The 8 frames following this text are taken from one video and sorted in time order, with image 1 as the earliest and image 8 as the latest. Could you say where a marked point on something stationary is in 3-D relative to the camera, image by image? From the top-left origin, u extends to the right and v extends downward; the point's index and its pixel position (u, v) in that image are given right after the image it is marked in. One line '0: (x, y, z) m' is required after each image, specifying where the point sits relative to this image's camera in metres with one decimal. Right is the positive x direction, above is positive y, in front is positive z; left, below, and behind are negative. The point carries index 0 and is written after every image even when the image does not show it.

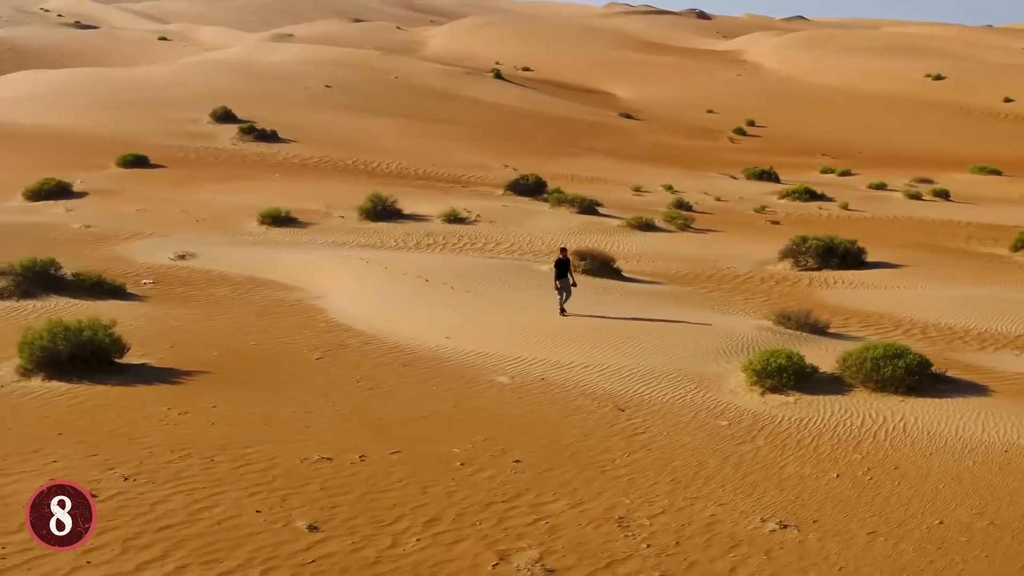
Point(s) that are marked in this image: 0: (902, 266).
0: (+6.8, +0.3, +20.1) m
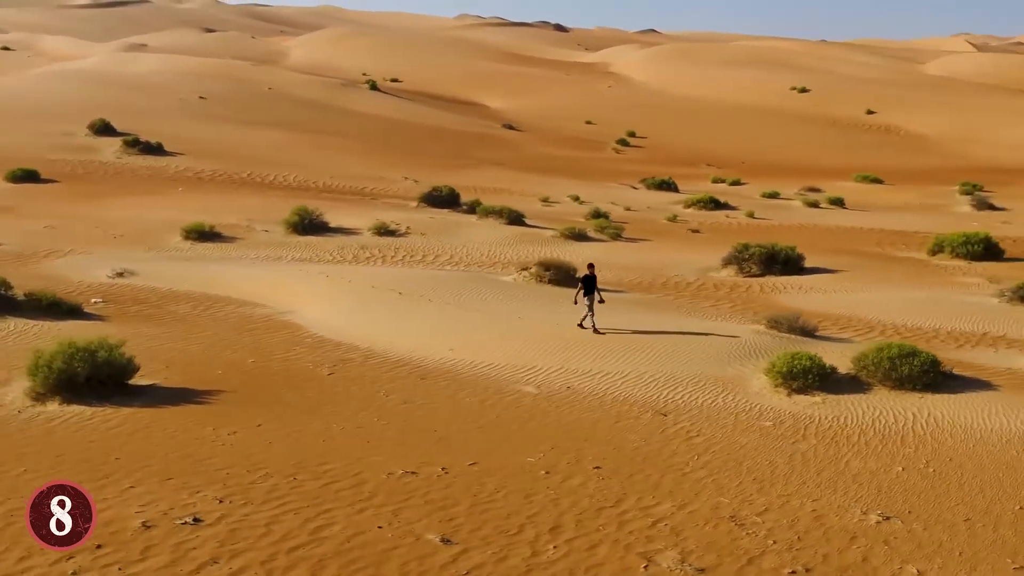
0: (+5.9, +0.3, +21.0) m
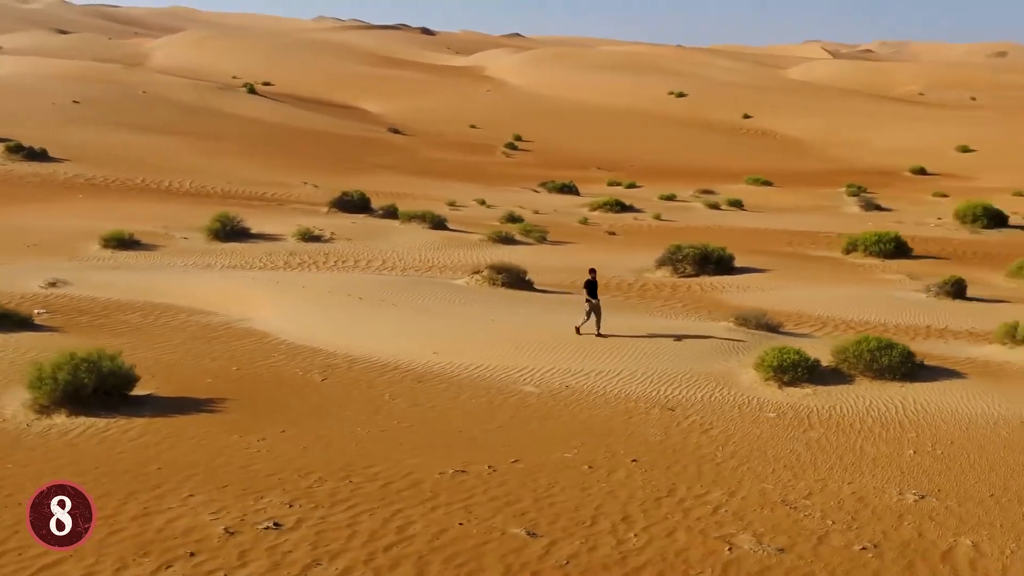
0: (+4.8, +0.3, +21.9) m
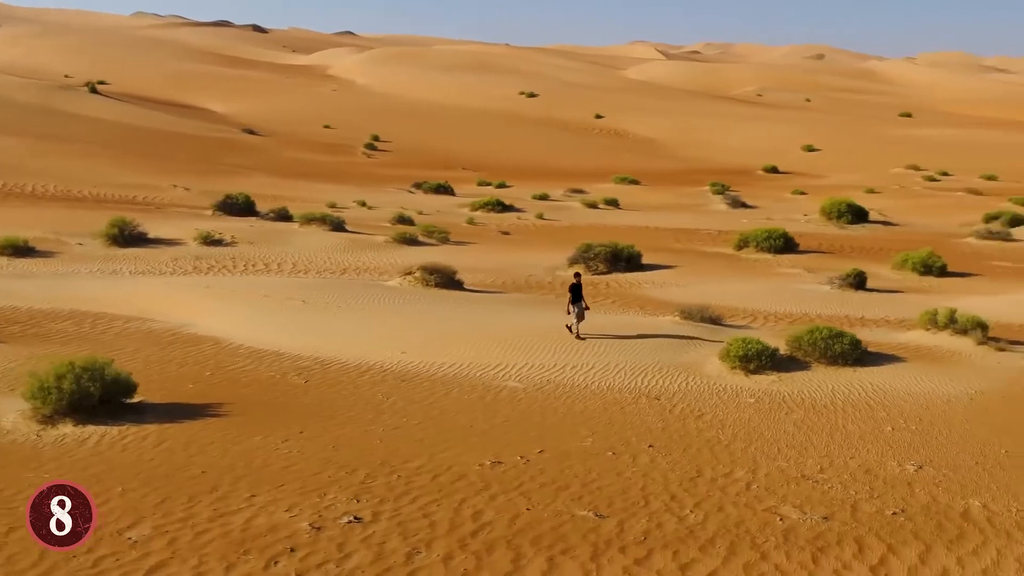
0: (+3.2, +0.4, +23.0) m
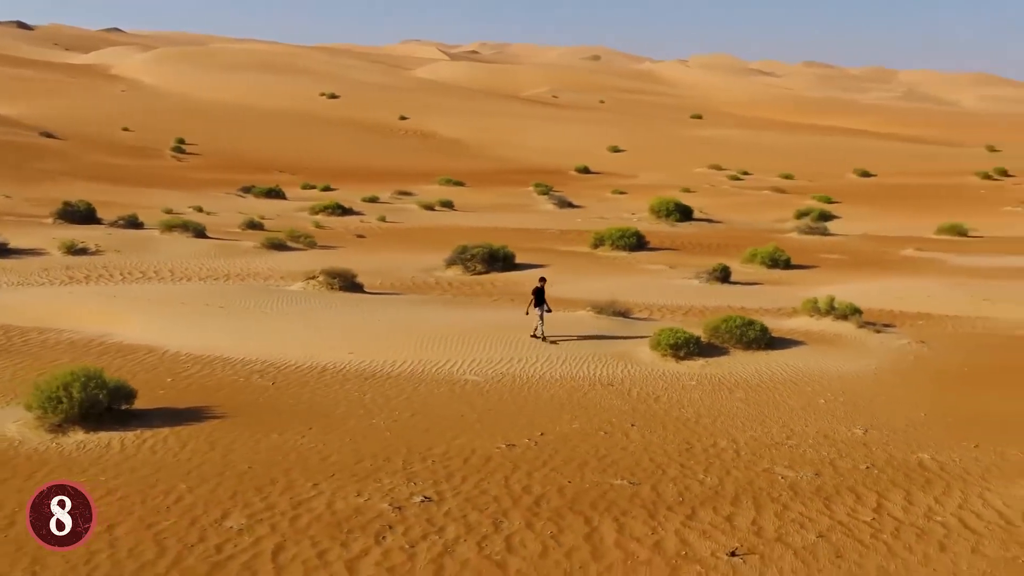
0: (+0.6, +0.5, +24.4) m
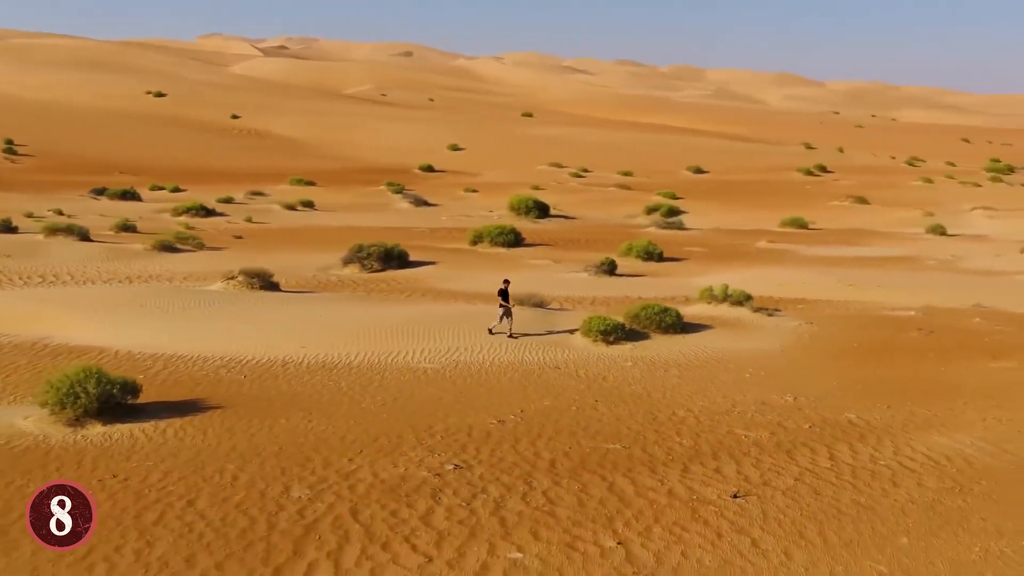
0: (-1.7, +0.6, +25.6) m
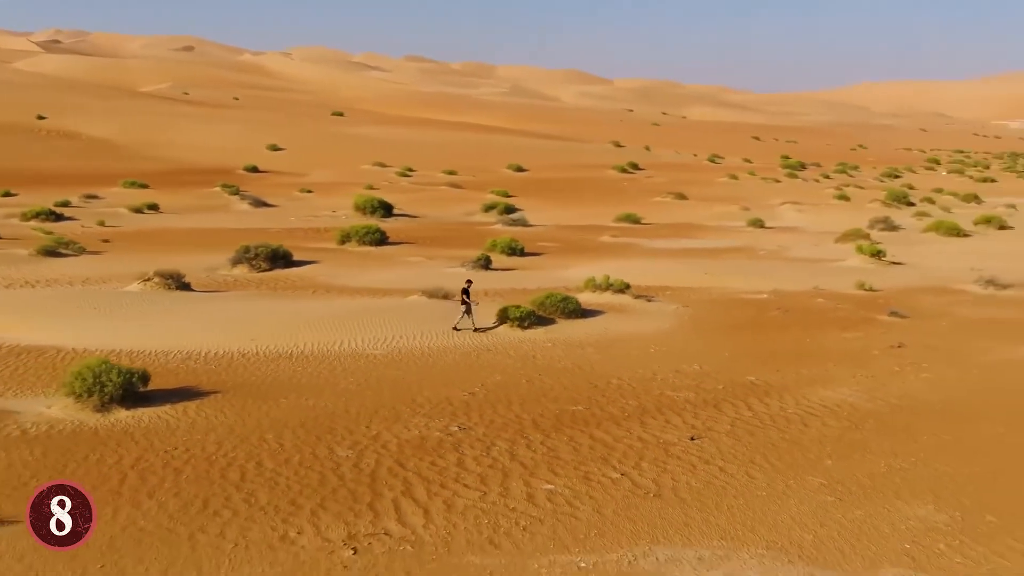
0: (-4.5, +0.6, +27.2) m
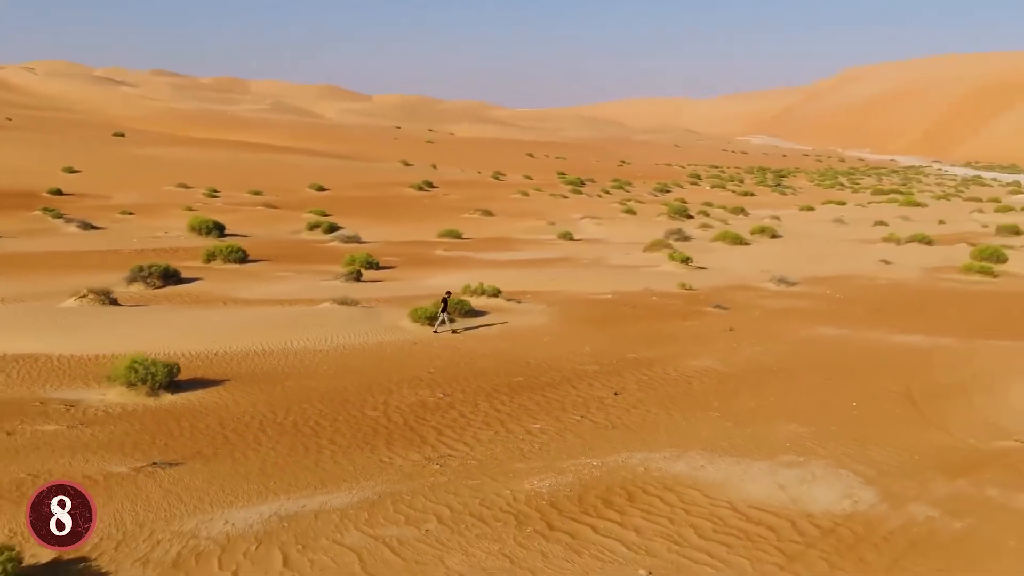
0: (-7.9, +0.2, +30.0) m
